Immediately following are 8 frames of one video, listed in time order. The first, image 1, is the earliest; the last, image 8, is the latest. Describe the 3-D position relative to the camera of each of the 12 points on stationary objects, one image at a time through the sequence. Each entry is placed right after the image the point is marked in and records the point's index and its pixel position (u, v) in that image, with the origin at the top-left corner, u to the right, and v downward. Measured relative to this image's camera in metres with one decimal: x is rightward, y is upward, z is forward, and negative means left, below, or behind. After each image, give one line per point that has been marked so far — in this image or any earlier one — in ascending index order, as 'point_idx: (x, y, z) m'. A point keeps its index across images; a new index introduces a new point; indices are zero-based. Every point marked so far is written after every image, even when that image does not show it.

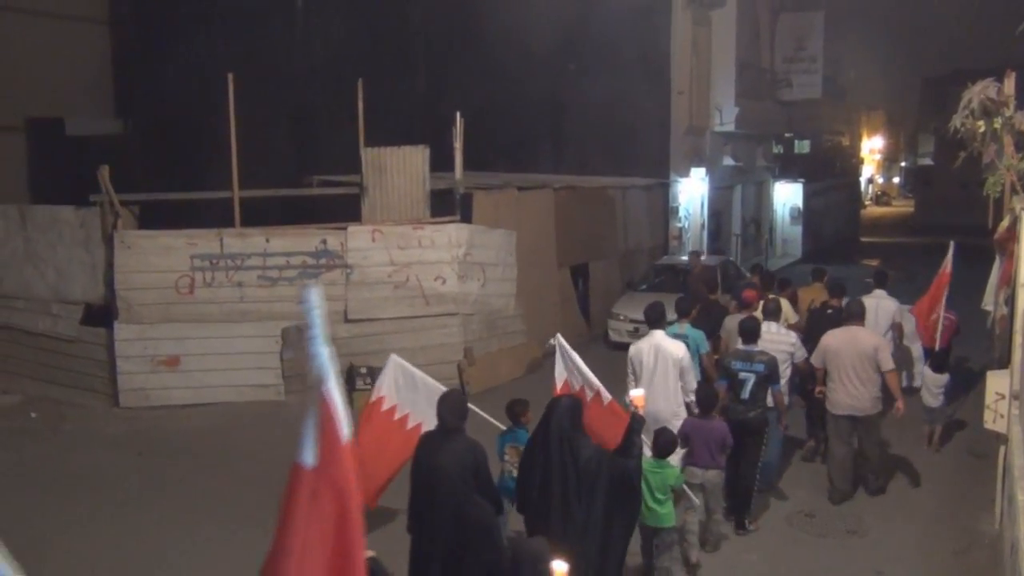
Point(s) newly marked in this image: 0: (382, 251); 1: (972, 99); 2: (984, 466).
0: (-1.8, +0.5, +12.3) m
1: (+5.2, +2.1, +10.0) m
2: (+5.6, -2.1, +10.4) m
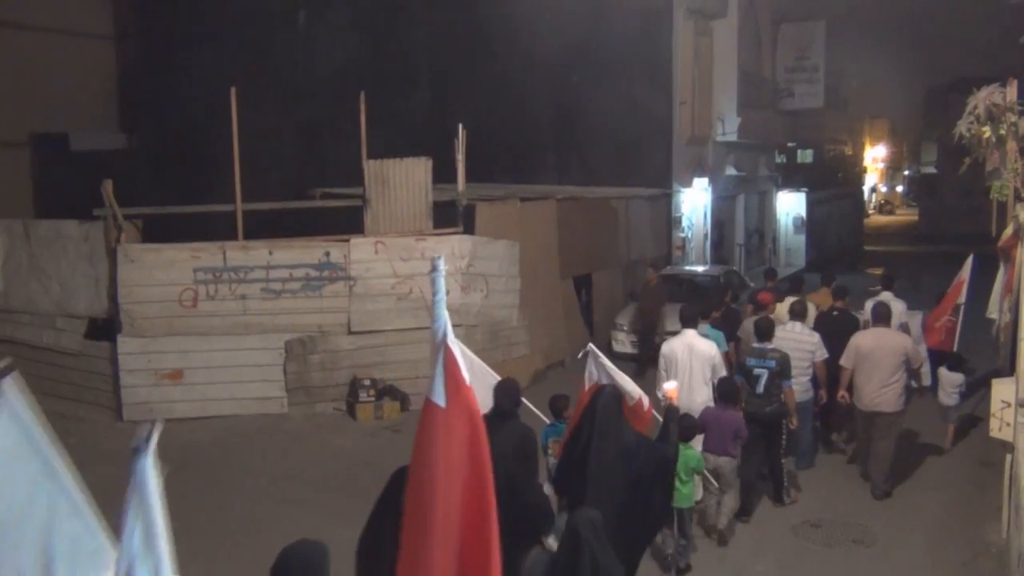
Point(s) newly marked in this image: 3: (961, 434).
0: (-1.8, +0.4, +12.3) m
1: (+5.2, +2.1, +10.0) m
2: (+5.6, -2.2, +10.4) m
3: (+6.0, -1.9, +11.9) m
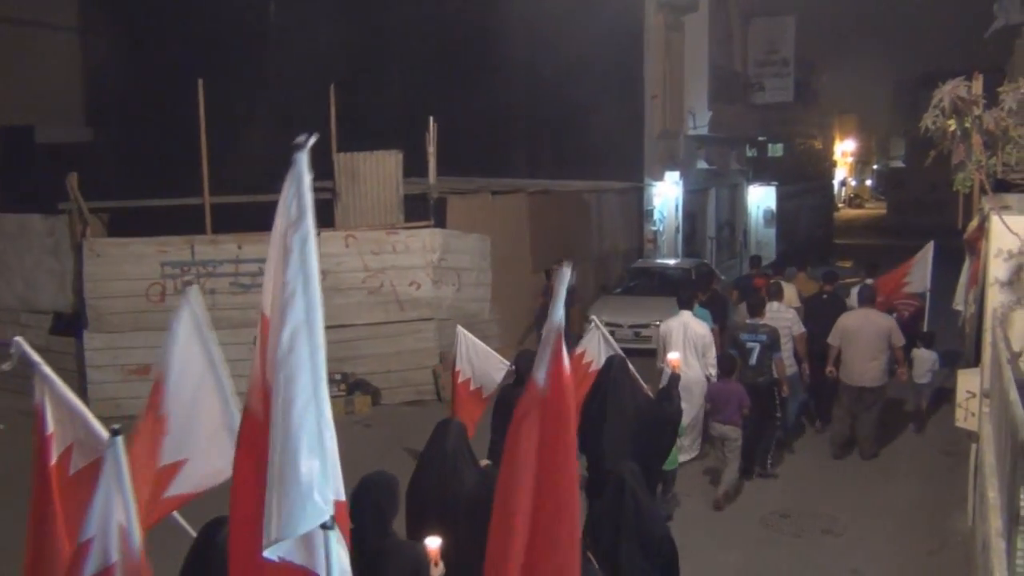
0: (-2.2, +0.4, +12.2) m
1: (+4.9, +2.1, +10.1) m
2: (+5.3, -2.1, +10.5) m
3: (+5.7, -1.8, +12.0) m
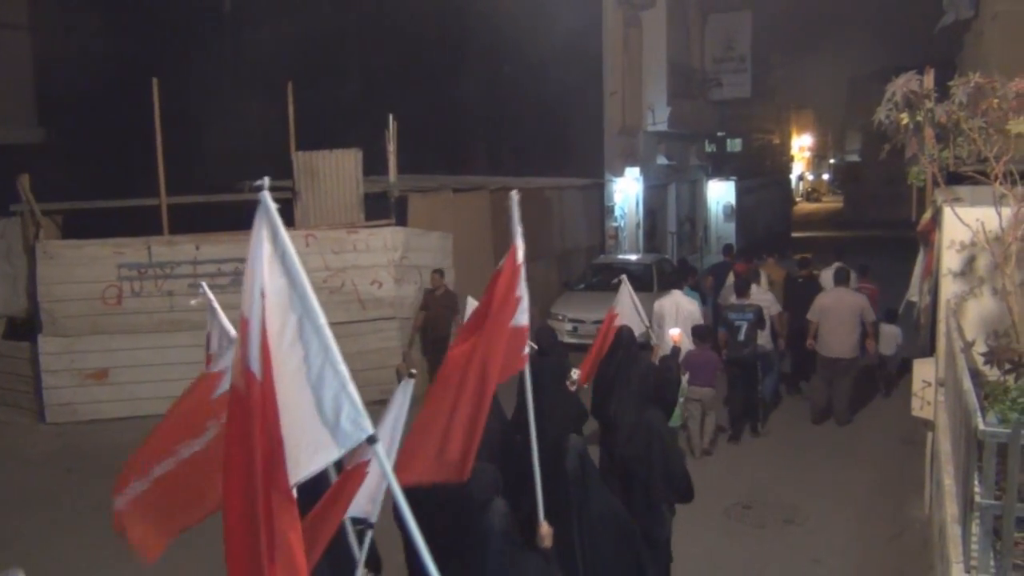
0: (-2.7, +0.4, +12.1) m
1: (+4.4, +2.2, +10.3) m
2: (+4.9, -2.0, +10.7) m
3: (+5.2, -1.7, +12.2) m
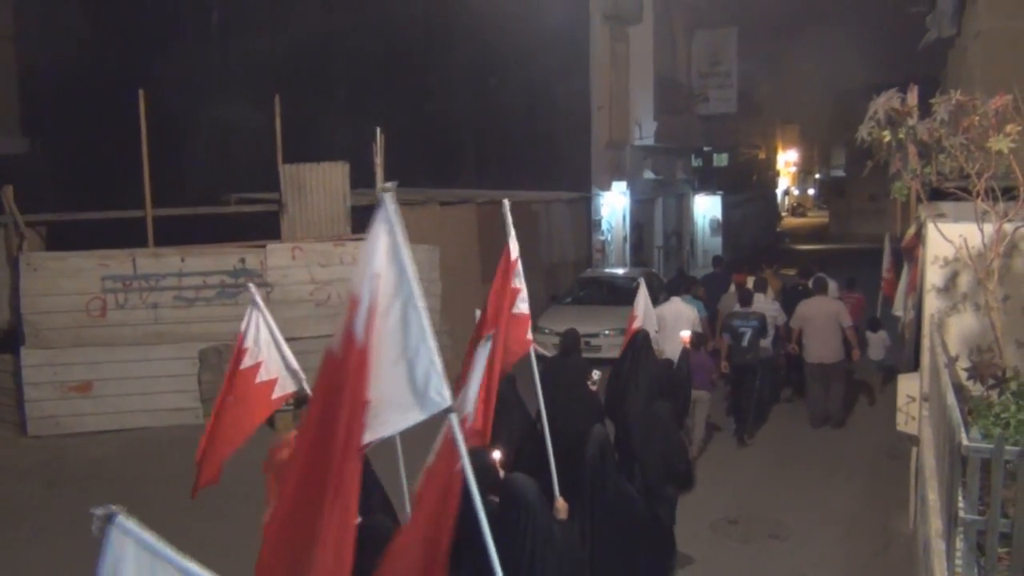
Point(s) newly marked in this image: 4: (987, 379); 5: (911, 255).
0: (-2.9, +0.3, +12.1) m
1: (+4.3, +2.1, +10.3) m
2: (+4.7, -2.2, +10.7) m
3: (+5.0, -1.9, +12.3) m
4: (+4.5, -0.9, +8.3) m
5: (+5.4, +0.4, +12.1) m
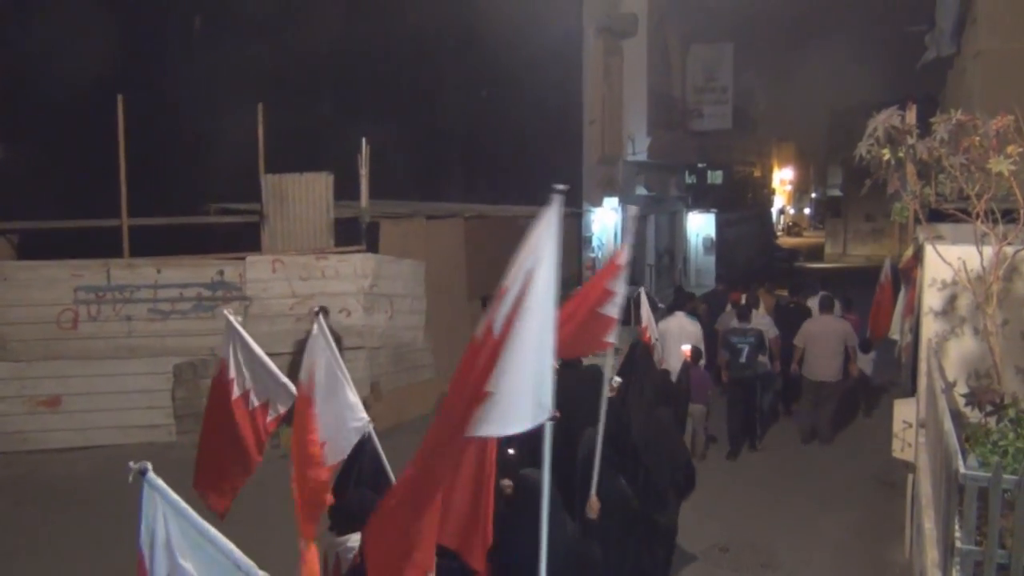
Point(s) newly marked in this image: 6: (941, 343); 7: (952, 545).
0: (-3.0, +0.1, +11.7) m
1: (+4.1, +1.8, +10.1) m
2: (+4.5, -2.4, +10.4) m
3: (+4.8, -2.2, +11.9) m
4: (+4.3, -1.1, +8.0) m
5: (+5.3, +0.1, +11.8) m
6: (+4.1, -0.5, +8.5) m
7: (+2.9, -1.7, +5.8) m
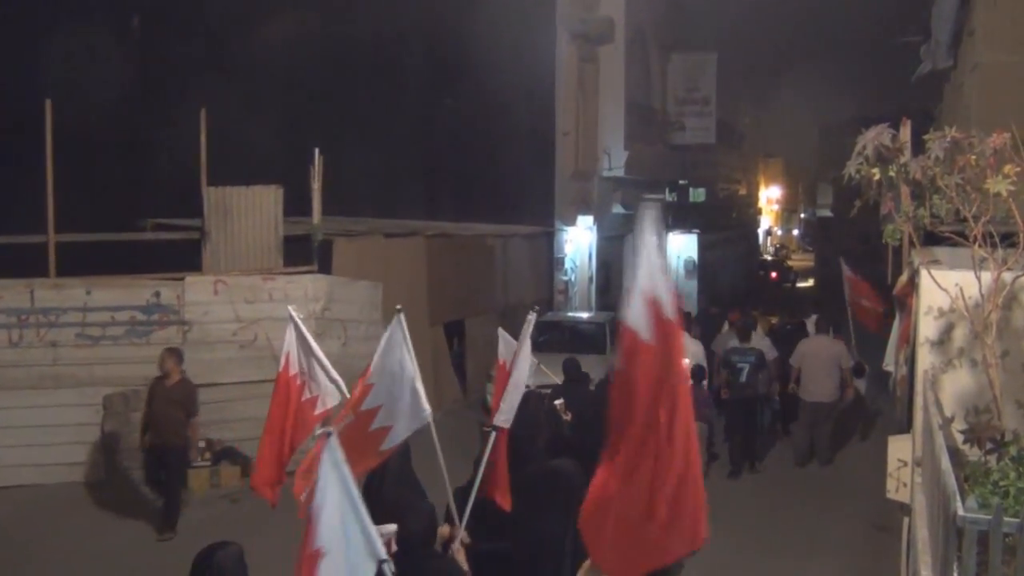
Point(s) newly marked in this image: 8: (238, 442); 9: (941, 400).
0: (-3.5, -0.2, +10.7) m
1: (+3.7, +1.5, +9.2) m
2: (+4.1, -2.8, +9.5) m
3: (+4.3, -2.6, +11.0) m
4: (+3.9, -1.4, +7.1) m
5: (+4.8, -0.2, +10.9) m
6: (+3.8, -0.8, +7.7) m
7: (+2.6, -2.0, +4.8) m
8: (-3.3, -1.9, +10.8) m
9: (+3.8, -1.0, +7.7) m
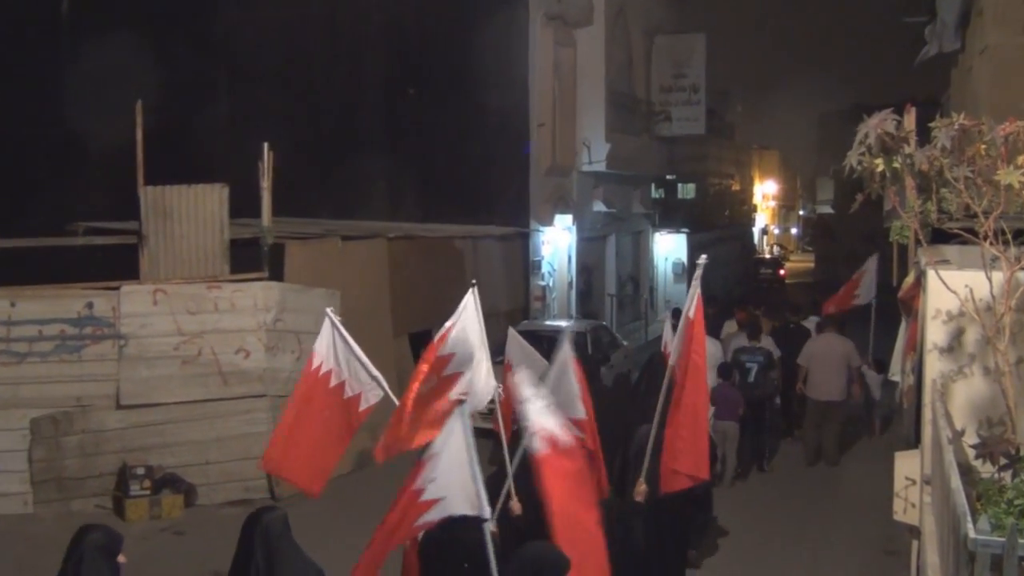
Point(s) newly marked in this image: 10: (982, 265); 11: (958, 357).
0: (-3.8, -0.3, +9.7) m
1: (+3.4, +1.4, +8.2) m
2: (+3.8, -2.8, +8.5) m
3: (+4.0, -2.6, +10.1) m
4: (+3.7, -1.4, +6.1) m
5: (+4.5, -0.3, +10.0) m
6: (+3.5, -0.9, +6.7) m
7: (+2.3, -2.1, +3.9) m
8: (-3.6, -2.0, +9.8) m
9: (+3.5, -1.1, +6.7) m
10: (+3.7, +0.1, +6.5) m
11: (+3.6, -0.7, +6.7) m
